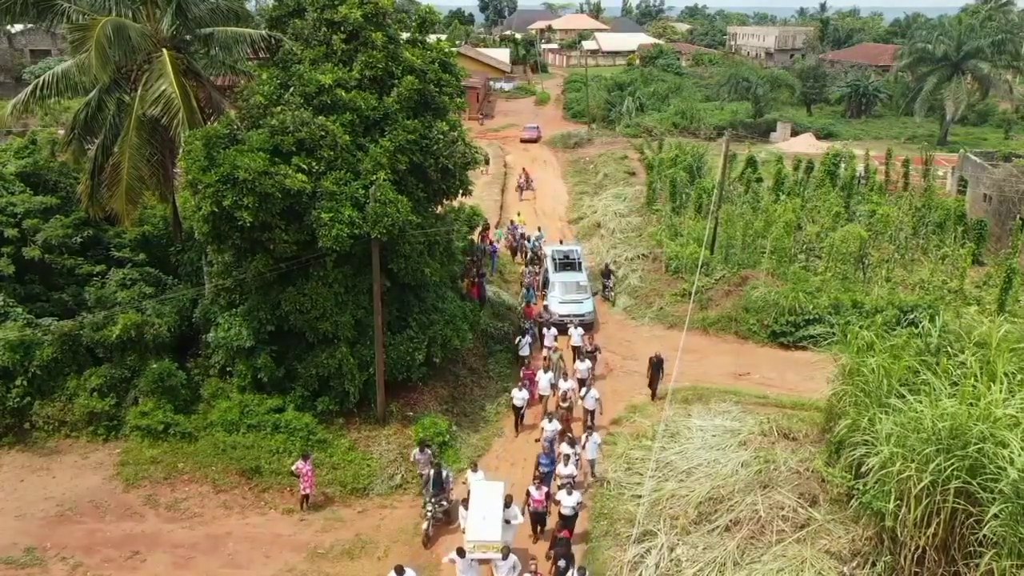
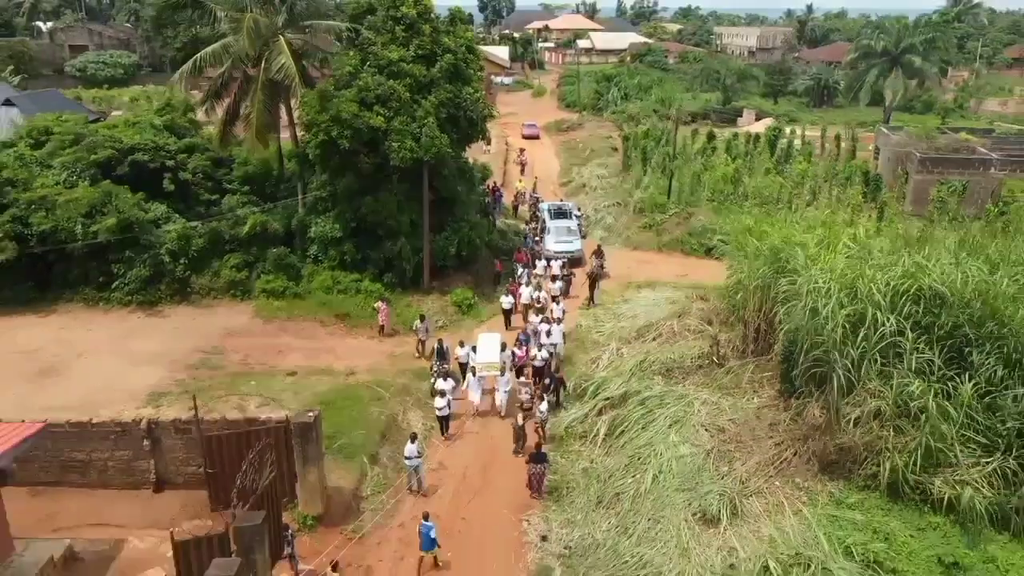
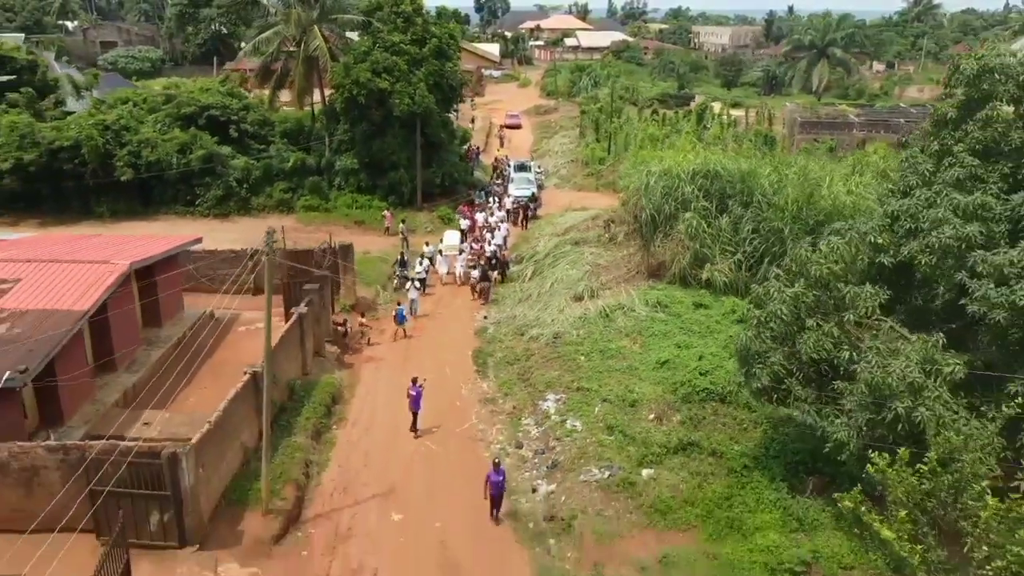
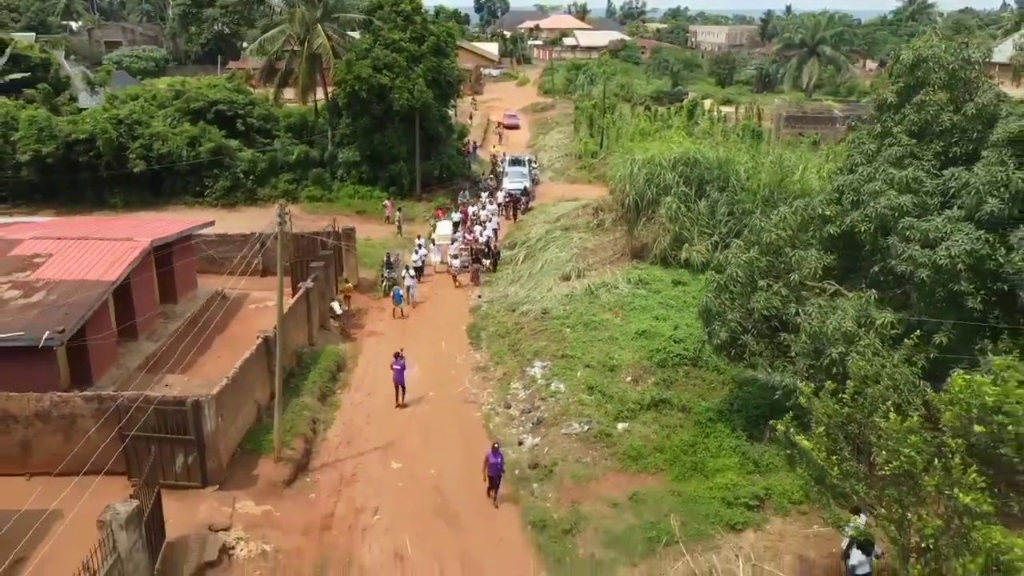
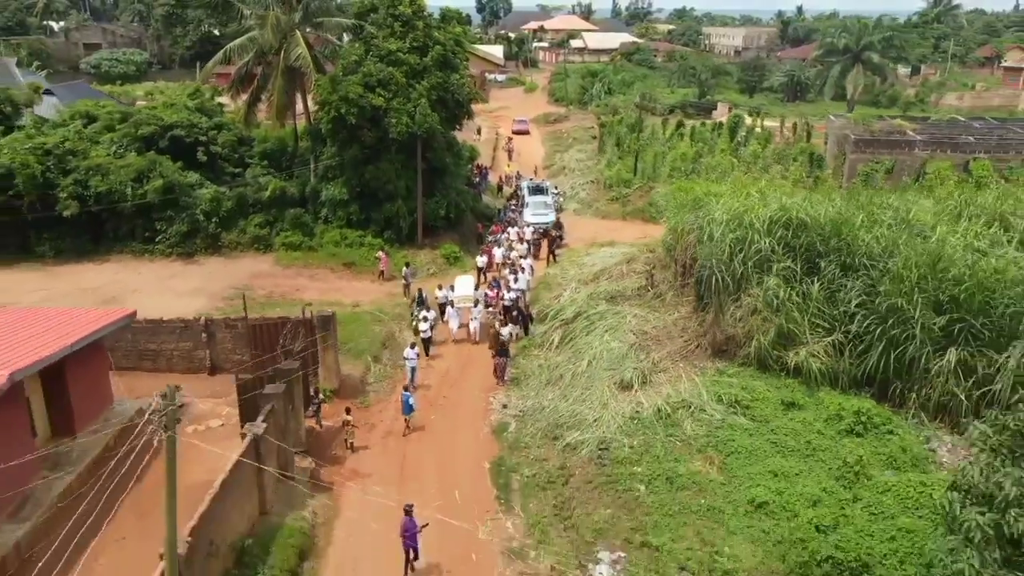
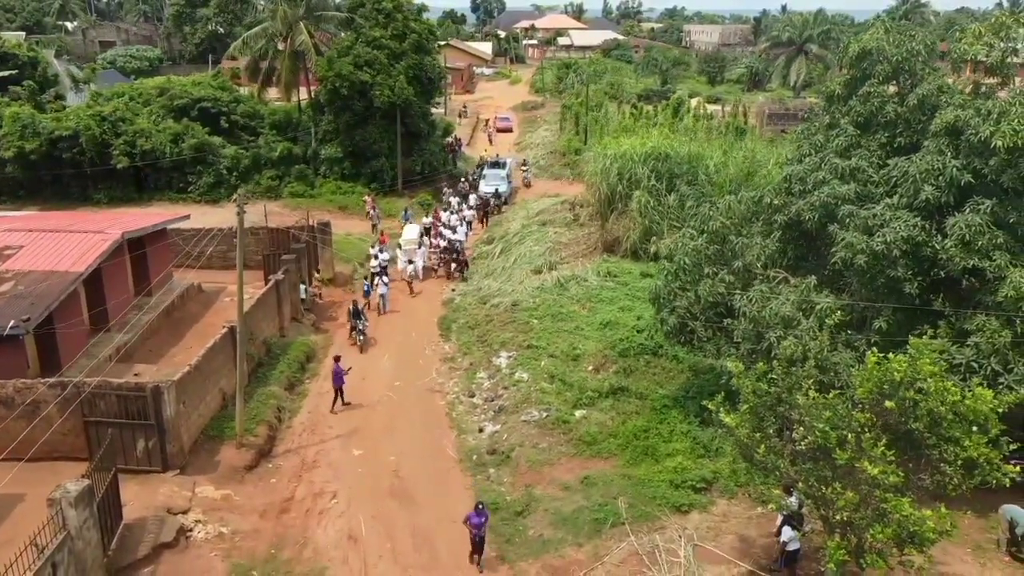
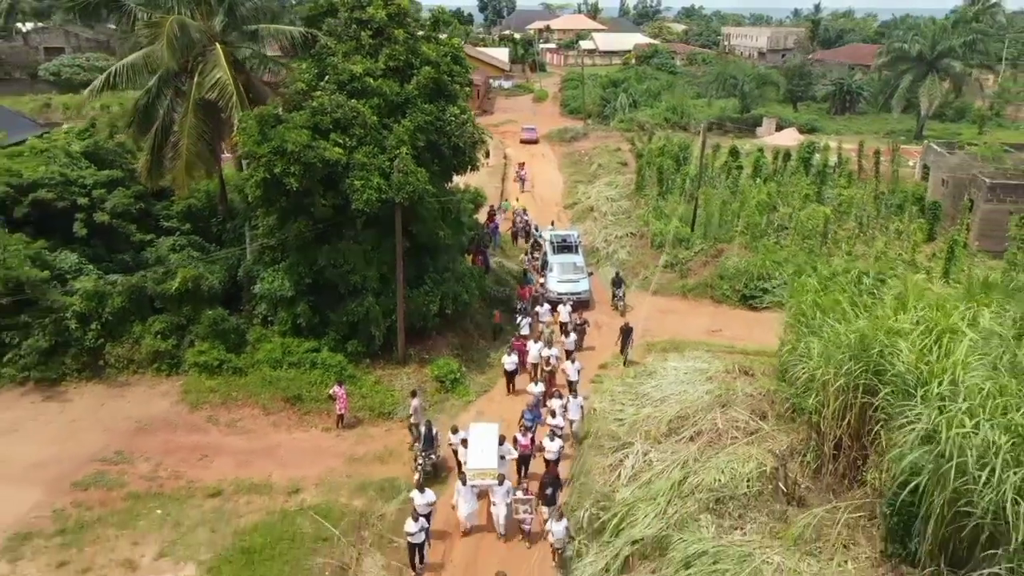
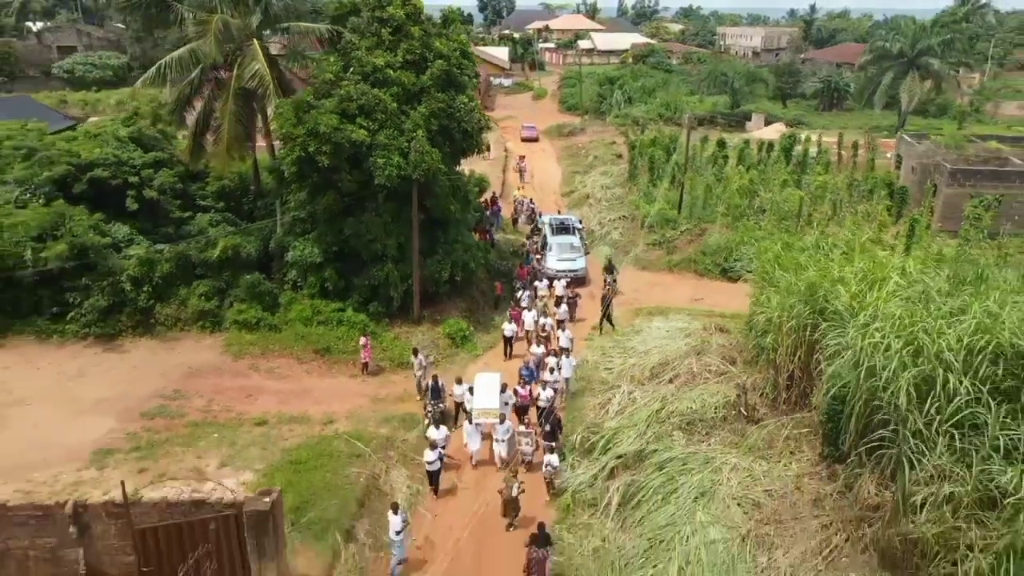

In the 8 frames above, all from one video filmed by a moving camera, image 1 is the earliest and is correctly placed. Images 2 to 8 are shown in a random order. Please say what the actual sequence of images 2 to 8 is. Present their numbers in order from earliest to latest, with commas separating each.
7, 8, 2, 5, 3, 4, 6
